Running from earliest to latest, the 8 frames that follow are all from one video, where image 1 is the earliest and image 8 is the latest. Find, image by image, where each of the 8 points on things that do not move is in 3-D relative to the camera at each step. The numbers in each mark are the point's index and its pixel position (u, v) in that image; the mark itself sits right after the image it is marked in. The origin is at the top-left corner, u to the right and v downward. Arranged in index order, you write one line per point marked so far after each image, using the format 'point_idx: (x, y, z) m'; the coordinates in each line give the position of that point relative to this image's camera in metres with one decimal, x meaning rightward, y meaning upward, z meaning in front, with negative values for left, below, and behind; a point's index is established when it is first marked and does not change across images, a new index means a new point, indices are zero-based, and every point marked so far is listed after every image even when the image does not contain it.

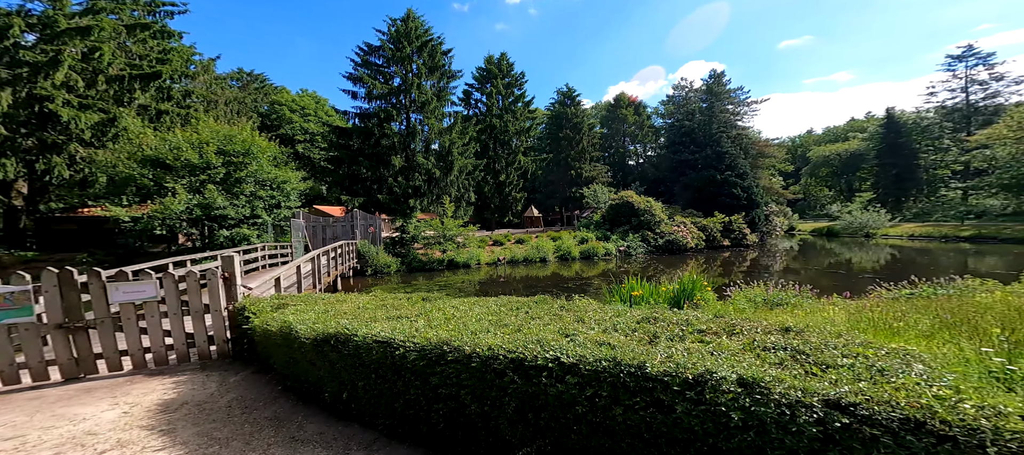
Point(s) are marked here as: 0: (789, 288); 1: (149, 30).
0: (+5.5, -1.3, +8.7) m
1: (-15.3, +8.3, +17.4) m
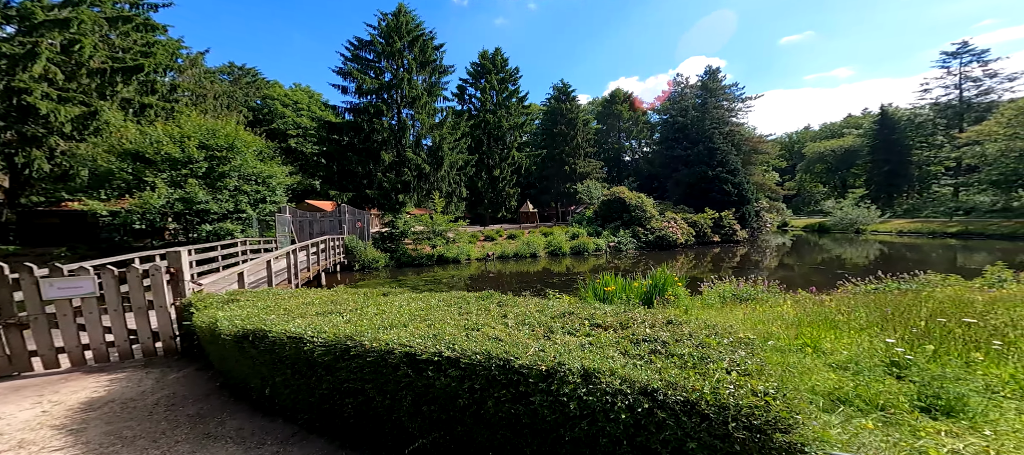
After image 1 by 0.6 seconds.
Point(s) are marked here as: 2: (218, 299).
0: (+5.0, -1.2, +8.8) m
1: (-15.8, +8.5, +17.2) m
2: (-2.5, -0.6, +3.4) m
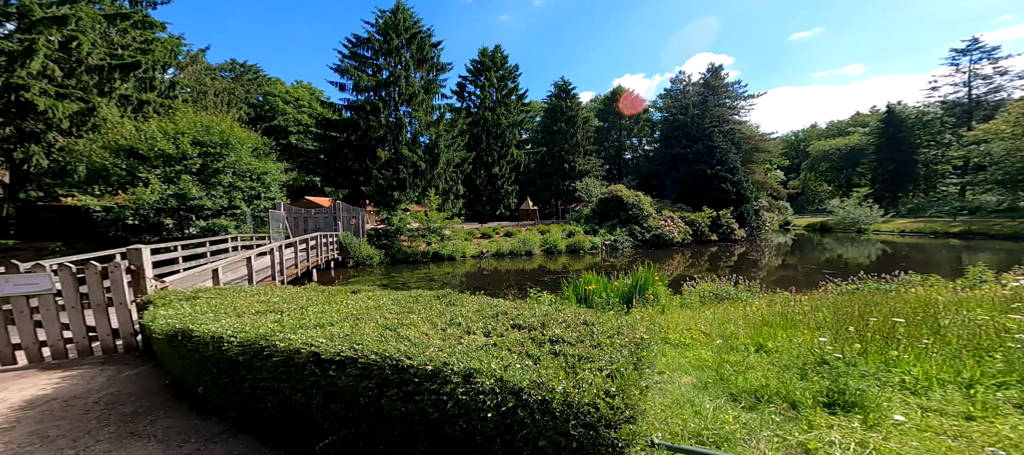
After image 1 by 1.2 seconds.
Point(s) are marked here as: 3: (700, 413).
0: (+4.7, -1.2, +8.7) m
1: (-16.0, +8.7, +17.3) m
2: (-2.8, -0.6, +3.5) m
3: (+1.2, -1.1, +2.5) m
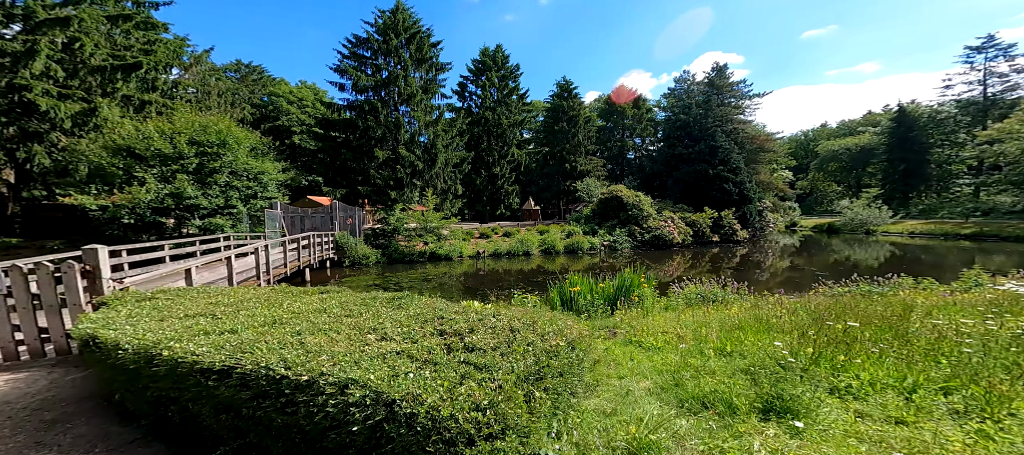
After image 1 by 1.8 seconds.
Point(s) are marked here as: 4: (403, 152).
0: (+4.4, -1.2, +8.6) m
1: (-16.0, +8.8, +17.5) m
2: (-3.2, -0.6, +3.4) m
3: (+0.8, -1.1, +2.4) m
4: (-4.7, +3.3, +17.8) m
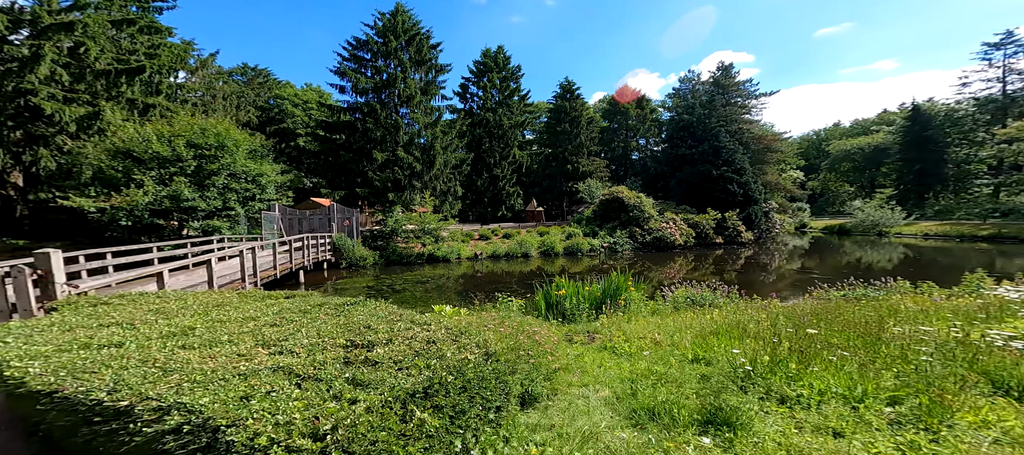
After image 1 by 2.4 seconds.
0: (+4.1, -1.3, +8.4) m
1: (-16.1, +8.7, +17.8) m
2: (-3.6, -0.6, +3.4) m
3: (+0.4, -1.2, +2.3) m
4: (-4.8, +3.2, +17.8) m
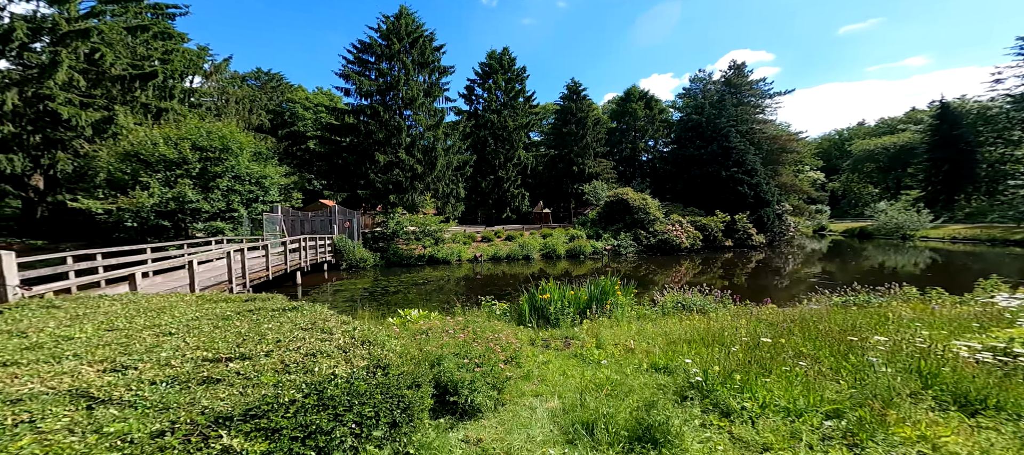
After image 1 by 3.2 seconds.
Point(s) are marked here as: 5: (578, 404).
0: (+3.9, -1.3, +8.1) m
1: (-16.0, +8.6, +18.3) m
2: (-4.0, -0.7, +3.4) m
3: (-0.1, -1.2, +2.2) m
4: (-4.7, +3.1, +17.9) m
5: (+0.5, -1.4, +3.2) m
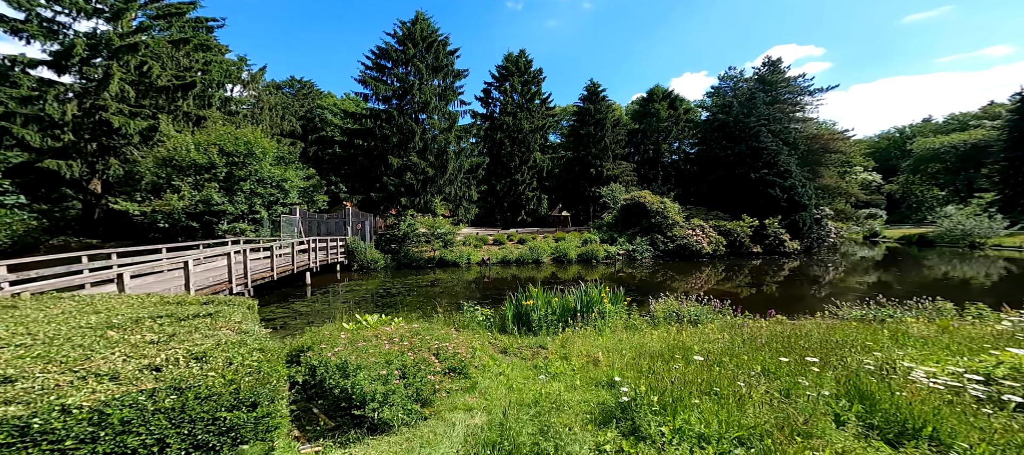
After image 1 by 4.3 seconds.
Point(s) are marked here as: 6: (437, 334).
0: (+3.6, -1.5, +7.7) m
1: (-15.2, +8.6, +19.6) m
2: (-4.7, -0.7, +3.7) m
3: (-0.9, -1.2, +2.1) m
4: (-4.0, +3.0, +18.2) m
5: (-0.1, -1.5, +3.1) m
6: (-0.8, -1.2, +4.8) m
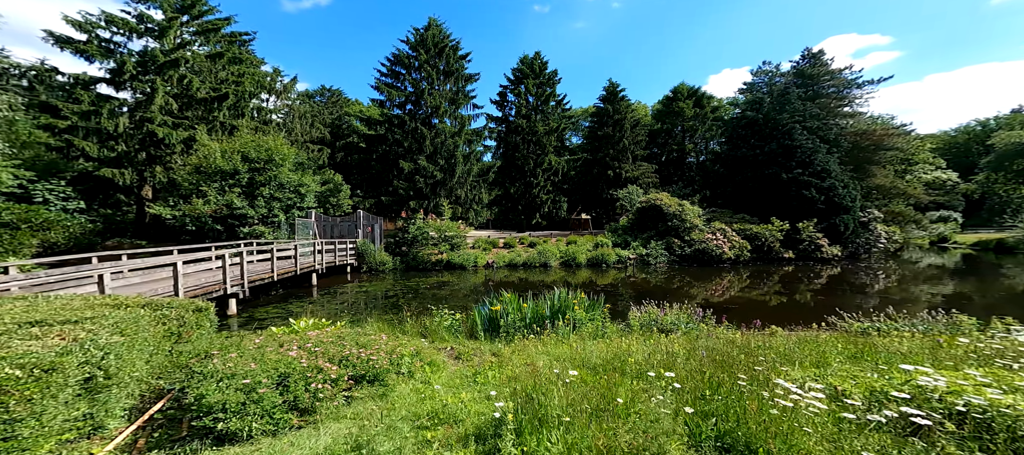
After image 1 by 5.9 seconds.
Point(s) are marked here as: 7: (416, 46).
0: (+3.1, -1.5, +7.1) m
1: (-14.3, +8.5, +21.0) m
2: (-5.5, -0.7, +4.1) m
3: (-2.0, -1.3, +2.1) m
4: (-3.4, +2.9, +18.4) m
5: (-1.1, -1.5, +3.0) m
6: (-1.6, -1.3, +4.7) m
7: (-4.1, +8.3, +19.1) m
